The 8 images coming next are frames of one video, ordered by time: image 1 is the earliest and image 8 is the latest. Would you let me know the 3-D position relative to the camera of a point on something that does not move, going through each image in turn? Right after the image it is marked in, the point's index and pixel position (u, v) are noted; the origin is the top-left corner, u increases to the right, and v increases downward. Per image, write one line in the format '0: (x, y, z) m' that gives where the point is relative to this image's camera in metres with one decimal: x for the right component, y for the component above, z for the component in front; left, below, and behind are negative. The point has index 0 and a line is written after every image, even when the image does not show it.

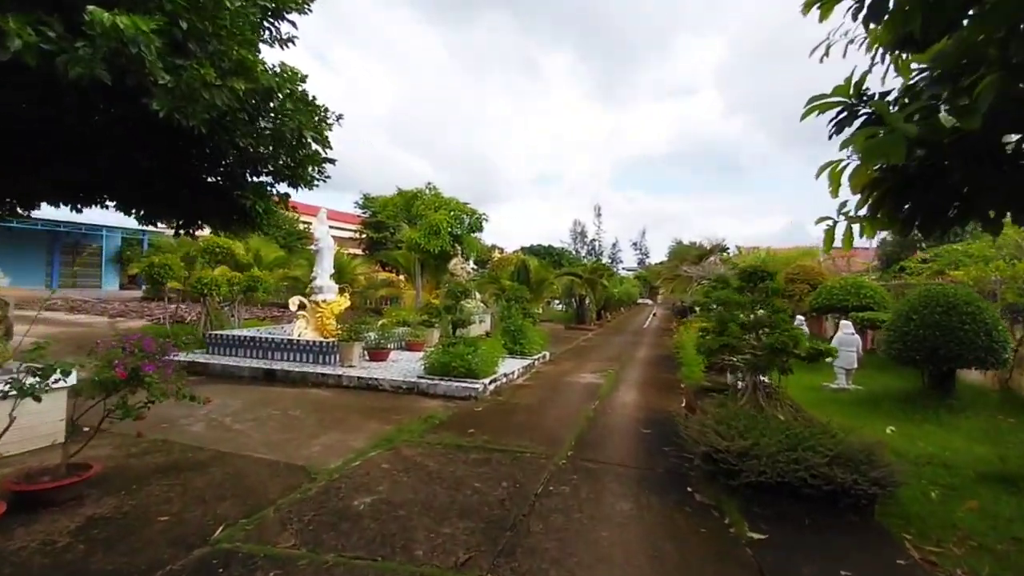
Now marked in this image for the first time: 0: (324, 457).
0: (-1.6, -1.5, +4.2) m
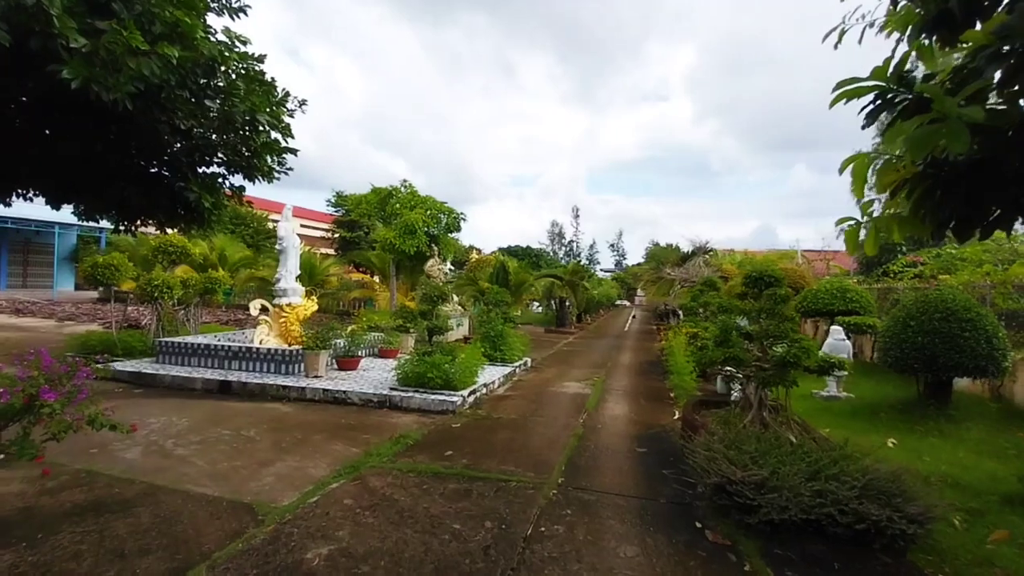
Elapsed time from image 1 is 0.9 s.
0: (-1.7, -1.5, +3.6) m
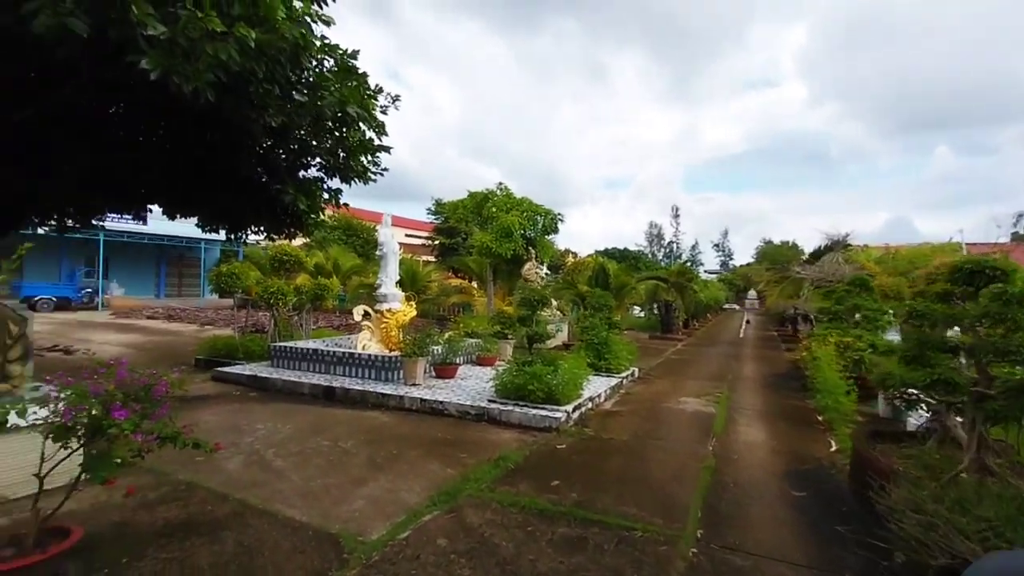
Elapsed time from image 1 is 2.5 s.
0: (-1.0, -1.5, +3.2) m
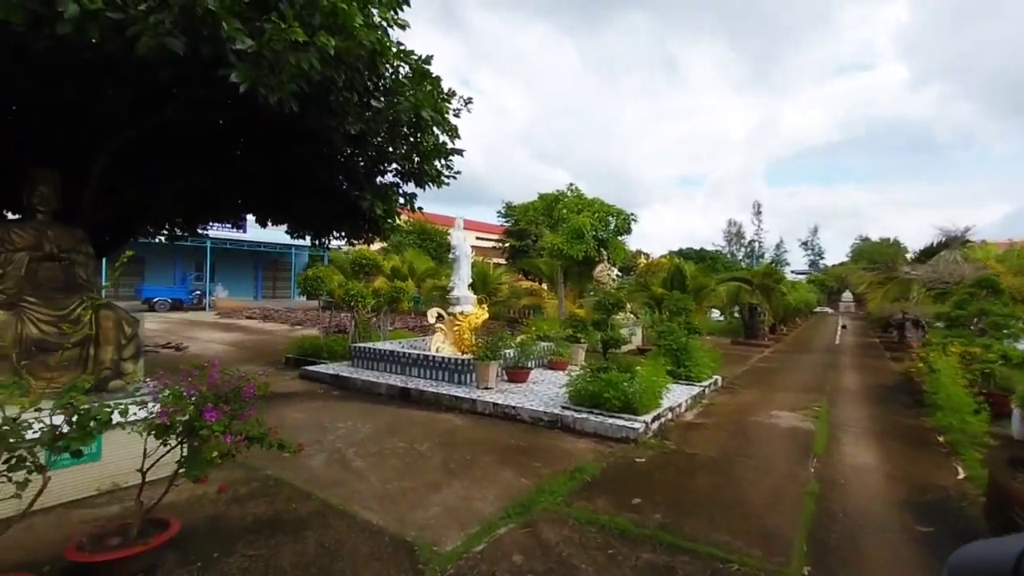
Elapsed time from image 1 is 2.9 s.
0: (-0.5, -1.6, +3.1) m
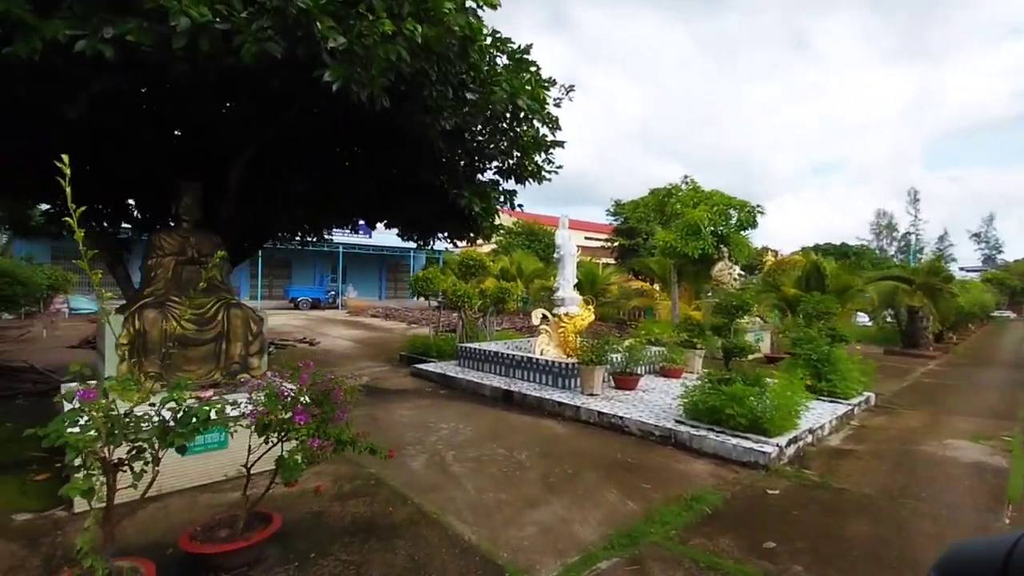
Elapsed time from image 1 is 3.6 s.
0: (+0.1, -1.6, +2.9) m
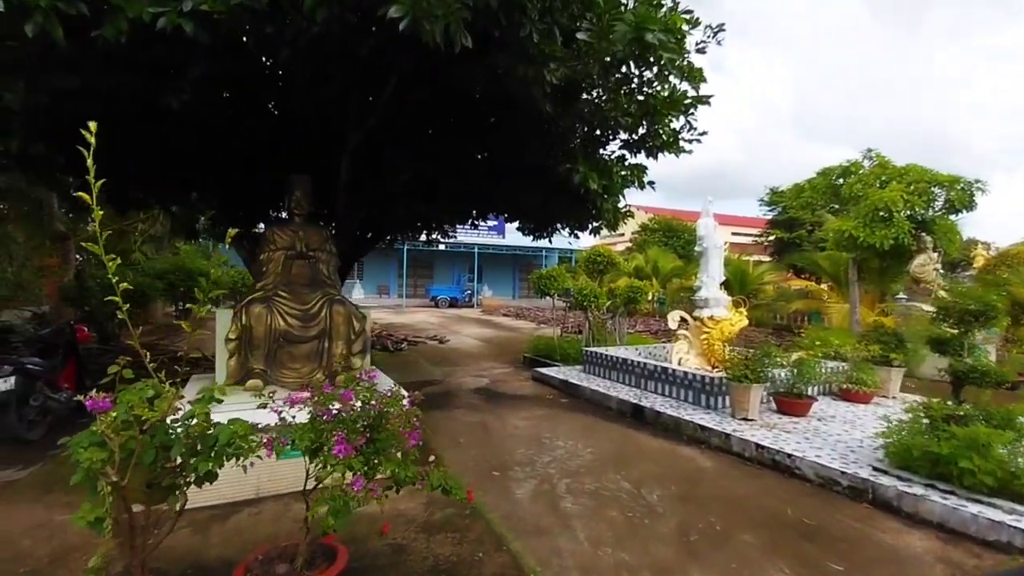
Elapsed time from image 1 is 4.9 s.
0: (+0.6, -1.5, +2.0) m
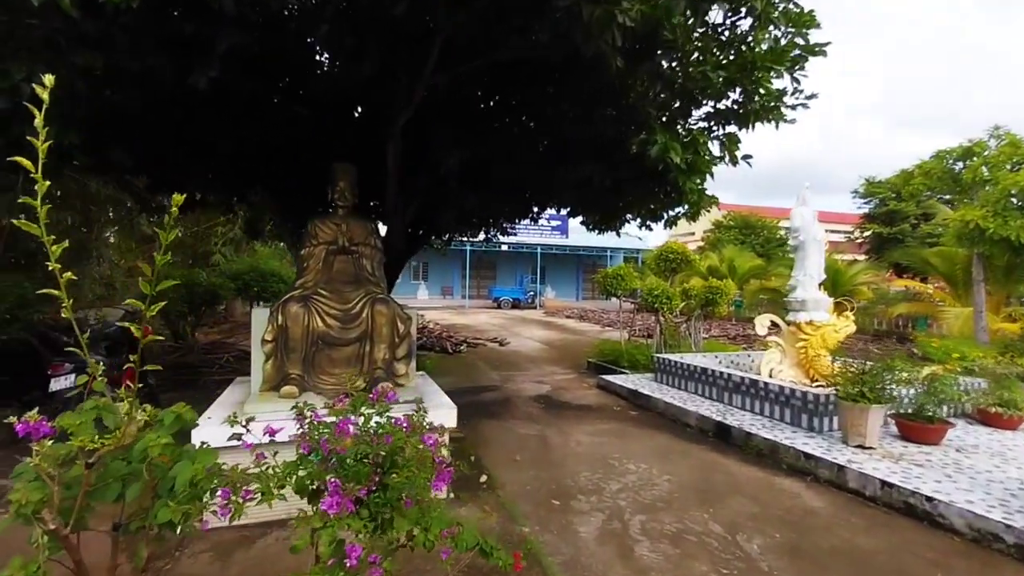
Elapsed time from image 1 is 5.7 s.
0: (+0.8, -1.5, +1.3) m
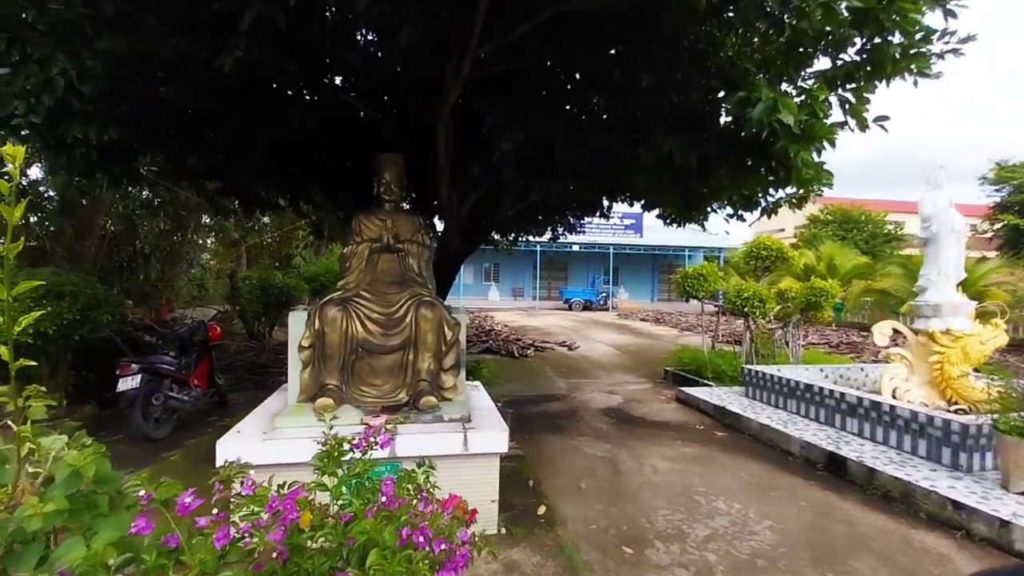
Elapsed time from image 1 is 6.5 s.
0: (+0.9, -1.5, +0.7) m
